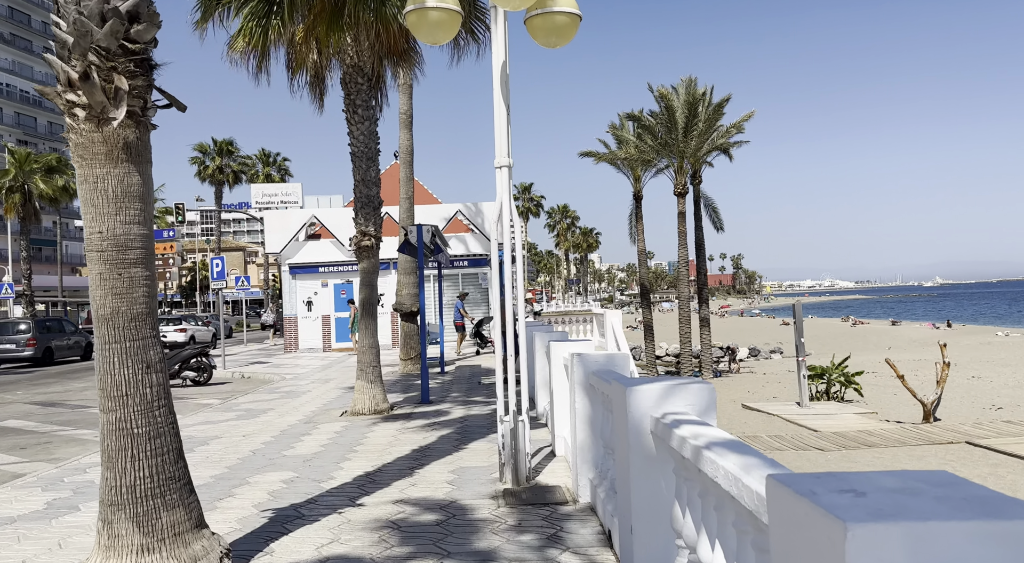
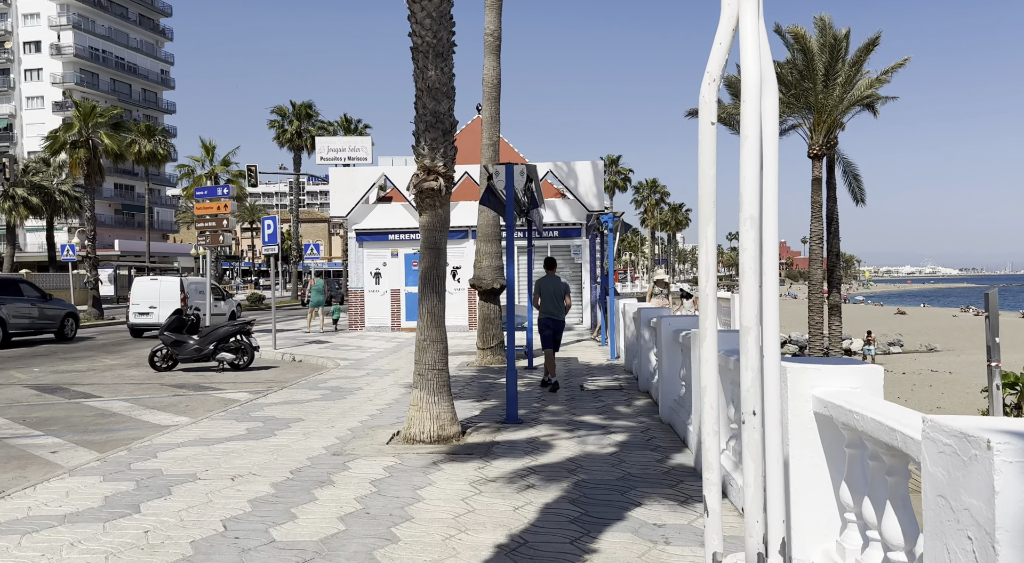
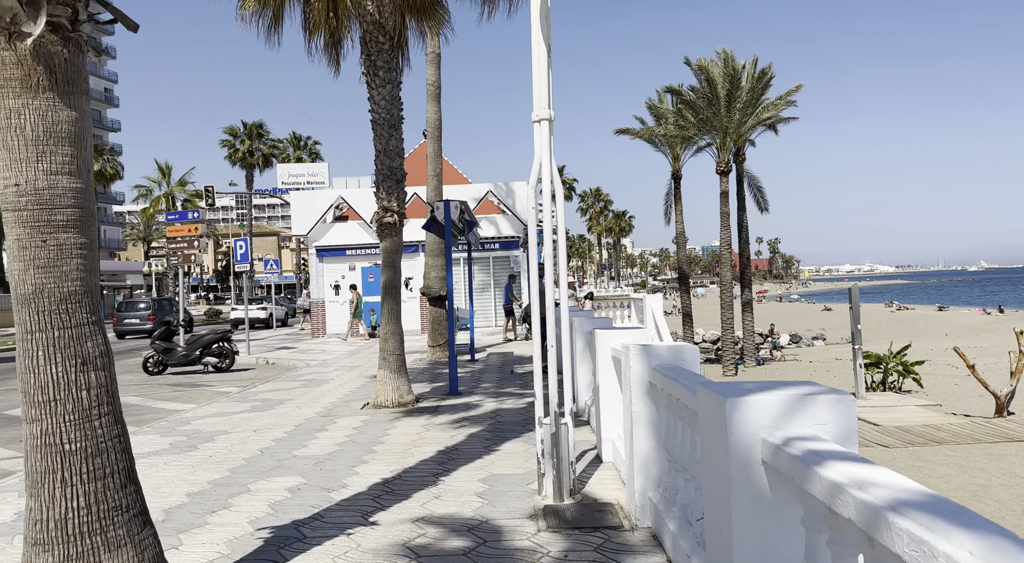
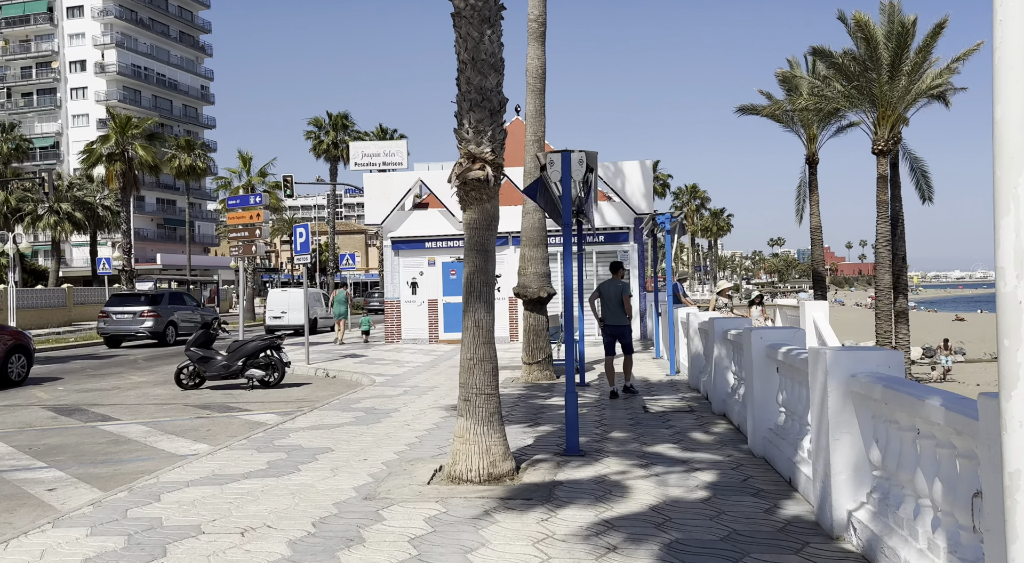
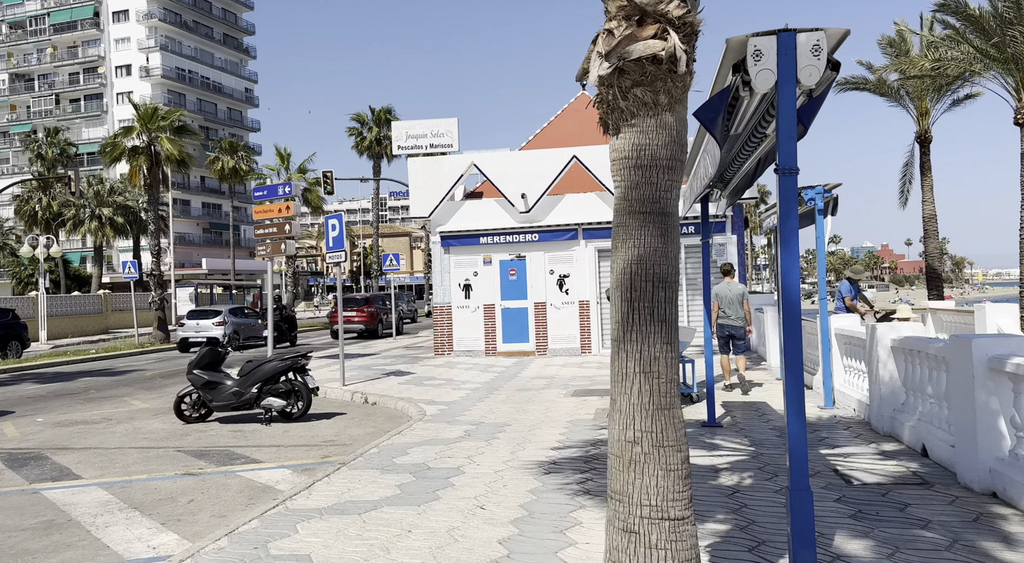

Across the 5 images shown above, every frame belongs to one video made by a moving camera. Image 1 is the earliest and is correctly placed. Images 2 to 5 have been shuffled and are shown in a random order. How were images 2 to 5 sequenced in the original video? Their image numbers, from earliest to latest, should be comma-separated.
3, 2, 4, 5
